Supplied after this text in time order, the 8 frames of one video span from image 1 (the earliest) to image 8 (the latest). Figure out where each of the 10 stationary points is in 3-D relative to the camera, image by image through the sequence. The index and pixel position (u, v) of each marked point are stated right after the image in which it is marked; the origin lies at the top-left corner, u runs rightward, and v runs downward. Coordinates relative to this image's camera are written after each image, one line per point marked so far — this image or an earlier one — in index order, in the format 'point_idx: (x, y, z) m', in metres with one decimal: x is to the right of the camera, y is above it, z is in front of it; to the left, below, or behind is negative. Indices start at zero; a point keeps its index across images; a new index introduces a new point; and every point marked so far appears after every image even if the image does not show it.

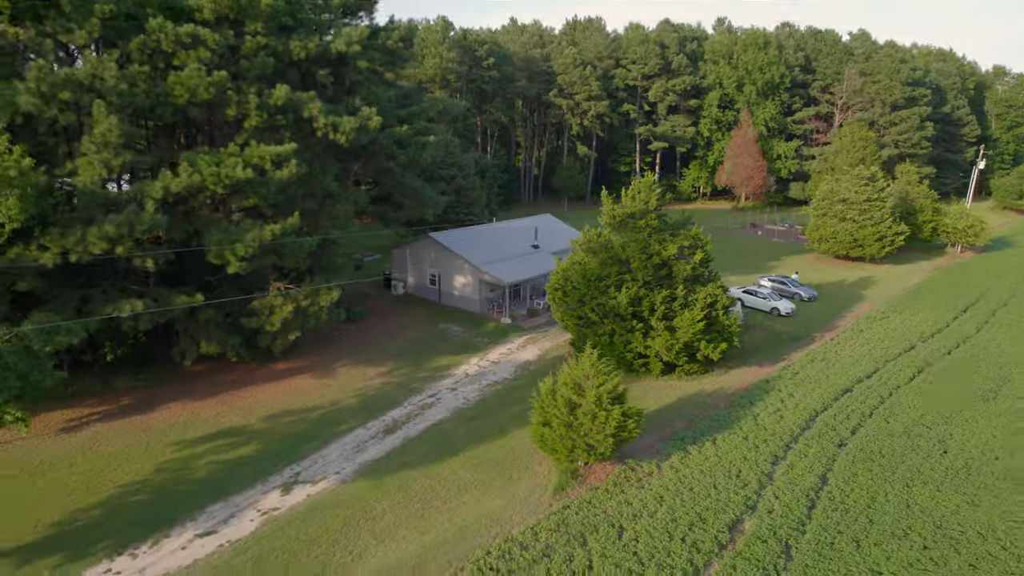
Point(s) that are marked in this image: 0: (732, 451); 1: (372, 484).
0: (+6.0, -4.5, +17.4) m
1: (-3.6, -5.0, +16.5) m
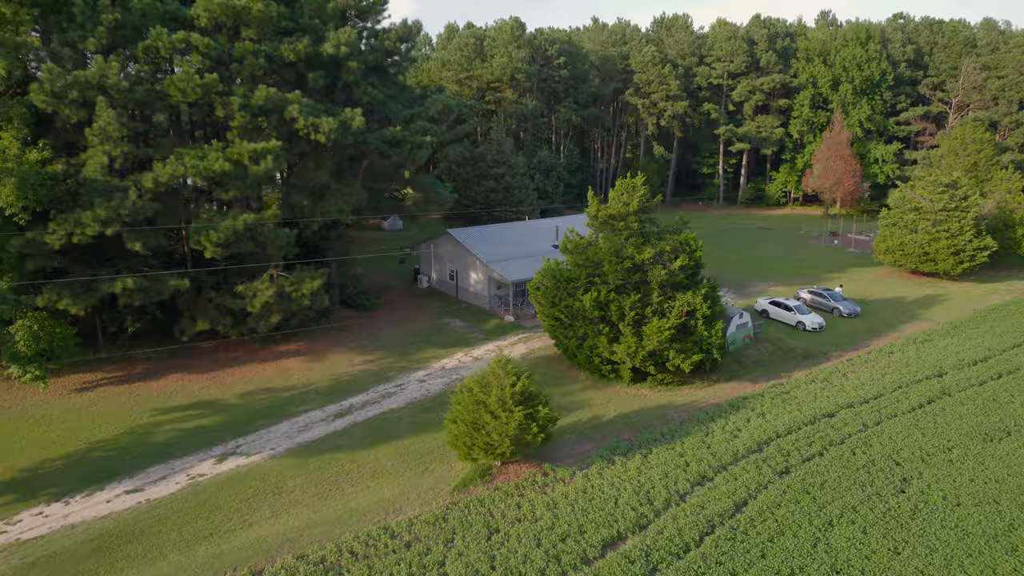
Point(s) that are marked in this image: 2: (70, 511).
0: (+3.8, -4.6, +16.5) m
1: (-5.9, -4.7, +17.4) m
2: (-10.6, -5.4, +15.2) m
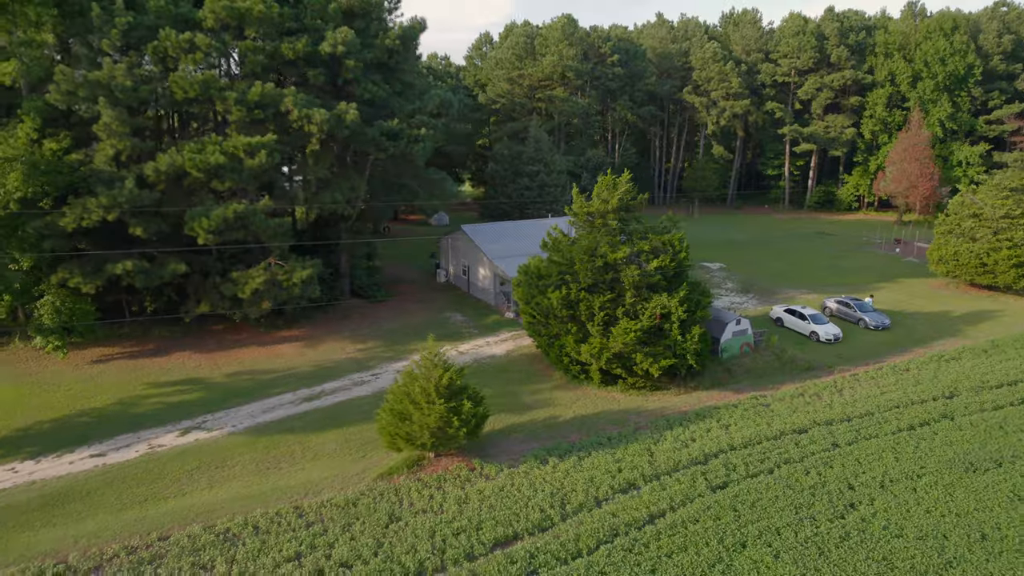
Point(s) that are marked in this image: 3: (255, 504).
0: (+1.9, -4.6, +16.1) m
1: (-7.5, -4.3, +18.2) m
2: (-12.6, -4.8, +16.8) m
3: (-6.1, -5.1, +14.9) m
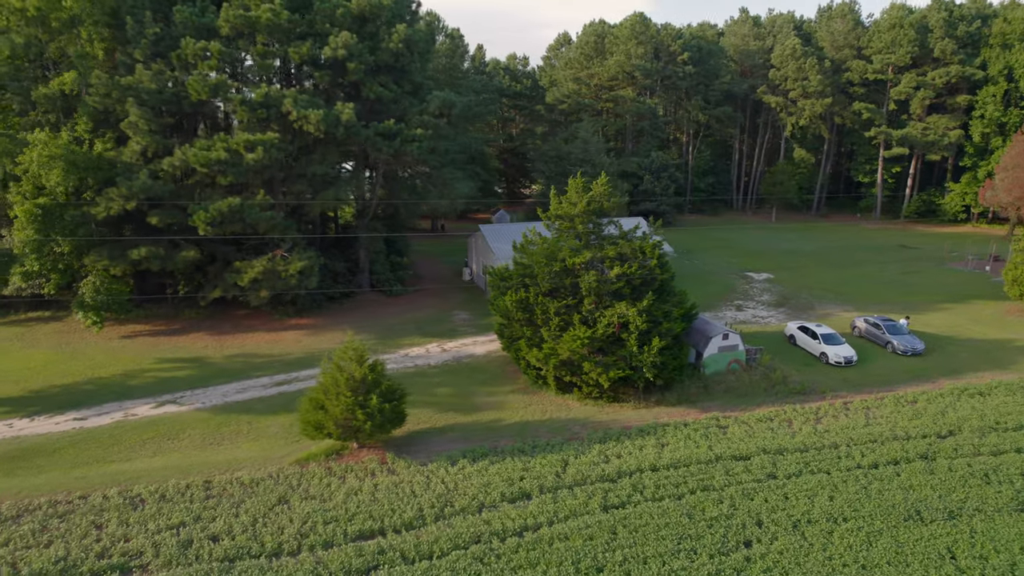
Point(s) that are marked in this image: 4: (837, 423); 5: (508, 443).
0: (-0.5, -4.7, +15.9) m
1: (-9.4, -4.0, +19.7) m
2: (-14.6, -4.2, +19.2) m
3: (-8.6, -4.8, +16.2) m
4: (+9.7, -4.0, +18.9) m
5: (-0.1, -4.4, +17.8) m
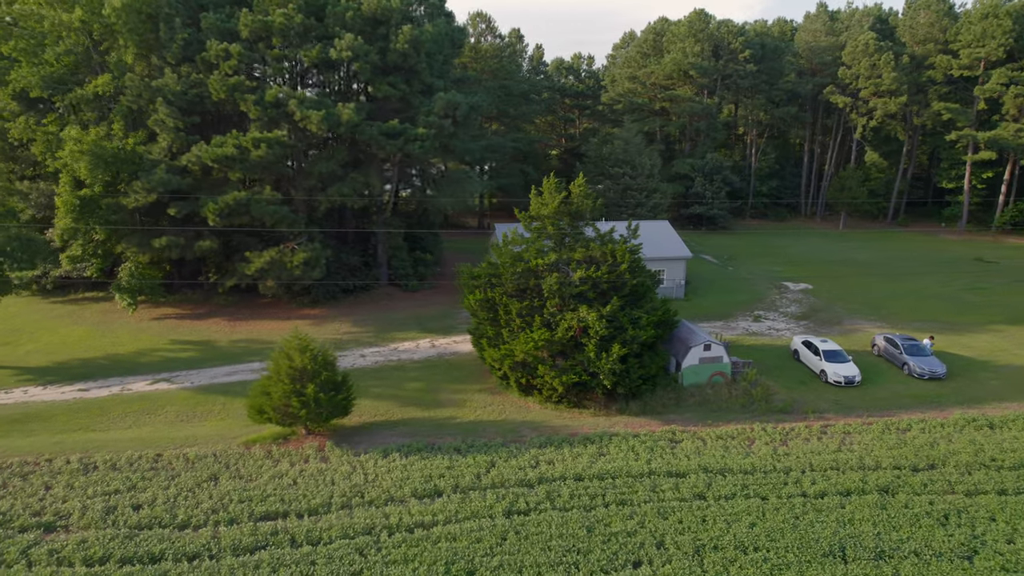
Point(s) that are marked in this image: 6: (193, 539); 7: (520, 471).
0: (-2.5, -4.6, +16.0) m
1: (-10.6, -3.6, +21.1) m
2: (-15.9, -3.5, +21.3) m
3: (-10.4, -4.4, +17.5) m
4: (+8.1, -4.4, +17.5) m
5: (-1.8, -4.3, +17.9) m
6: (-6.7, -5.2, +13.3) m
7: (+0.2, -4.6, +15.9) m
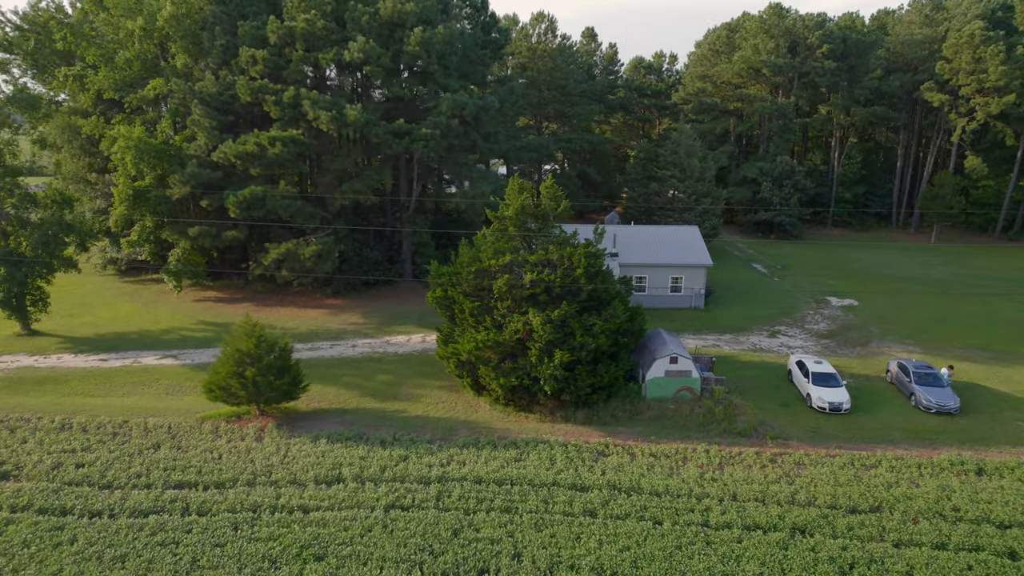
0: (-4.8, -4.4, +16.6) m
1: (-11.8, -3.0, +23.1) m
2: (-16.9, -2.7, +24.3) m
3: (-12.3, -3.8, +19.5) m
4: (+5.9, -4.7, +16.2) m
5: (-3.7, -4.2, +18.4) m
6: (-9.5, -4.9, +14.7) m
7: (-2.2, -4.6, +16.1) m
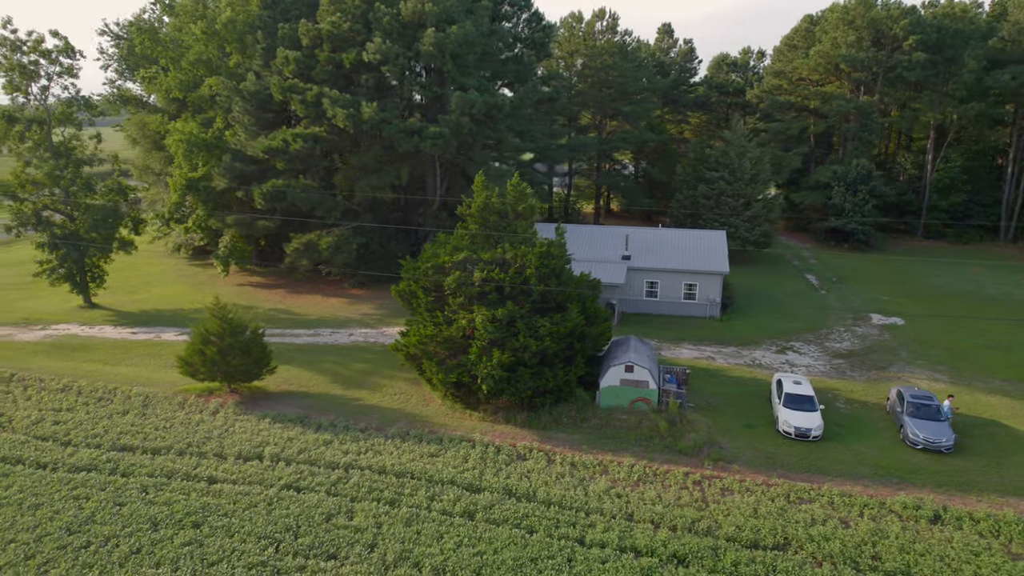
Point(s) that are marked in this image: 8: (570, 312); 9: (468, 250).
0: (-6.9, -4.1, +17.6) m
1: (-12.6, -2.4, +25.2) m
2: (-17.4, -1.8, +27.3) m
3: (-13.7, -3.1, +21.8) m
4: (+3.5, -4.9, +15.2) m
5: (-5.6, -3.9, +19.1) m
6: (-11.9, -4.3, +16.5) m
7: (-4.4, -4.3, +16.5) m
8: (+1.8, -0.7, +19.3) m
9: (-1.3, +1.2, +20.0) m
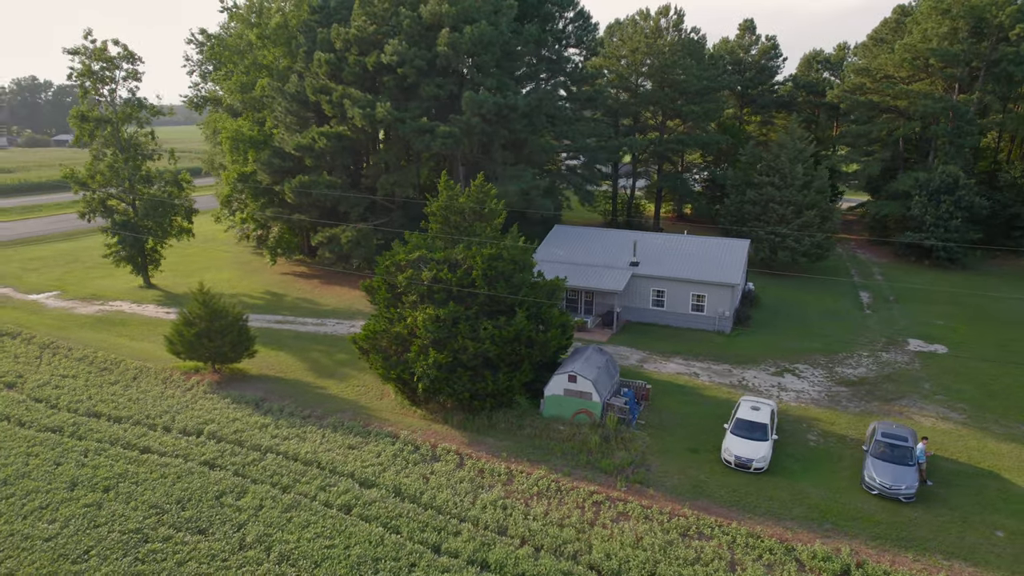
0: (-8.9, -3.7, +18.8) m
1: (-13.0, -1.8, +27.3) m
2: (-17.3, -1.0, +30.3) m
3: (-14.7, -2.5, +24.2) m
4: (+0.9, -5.1, +14.6) m
5: (-7.3, -3.6, +20.1) m
6: (-13.9, -3.7, +18.7) m
7: (-6.6, -4.1, +17.4) m
8: (+0.1, -0.8, +18.9) m
9: (-2.7, +1.3, +20.2) m
